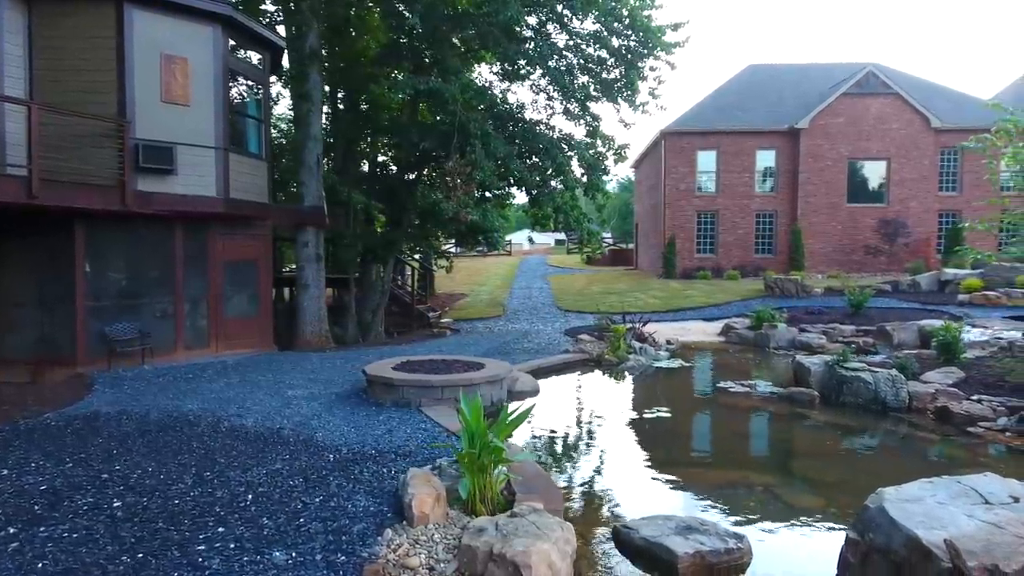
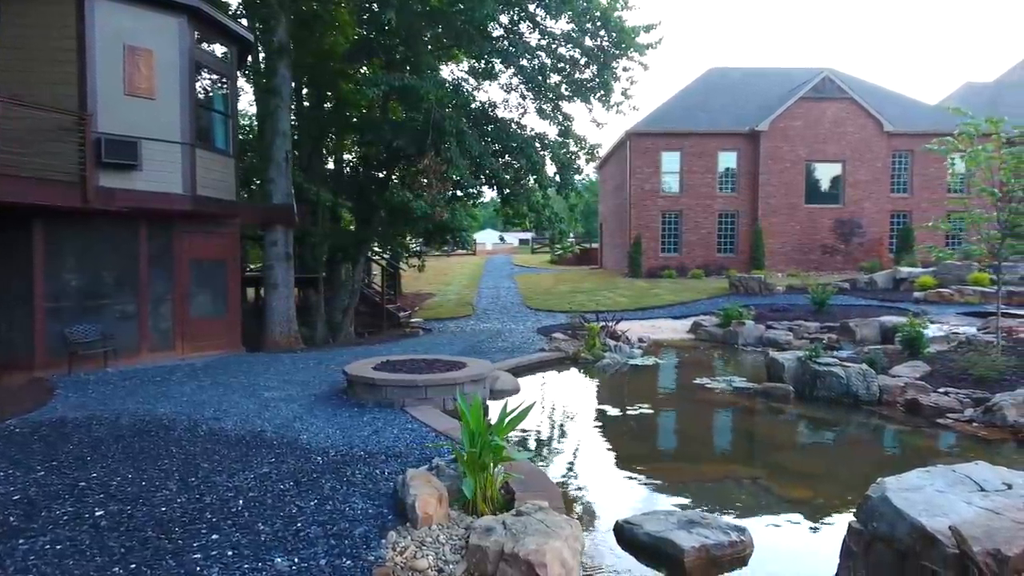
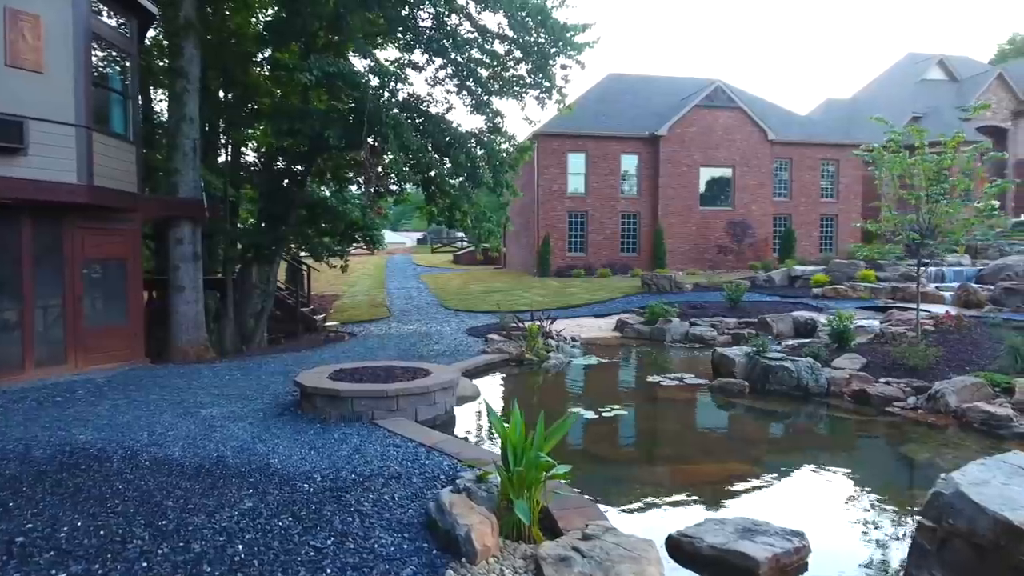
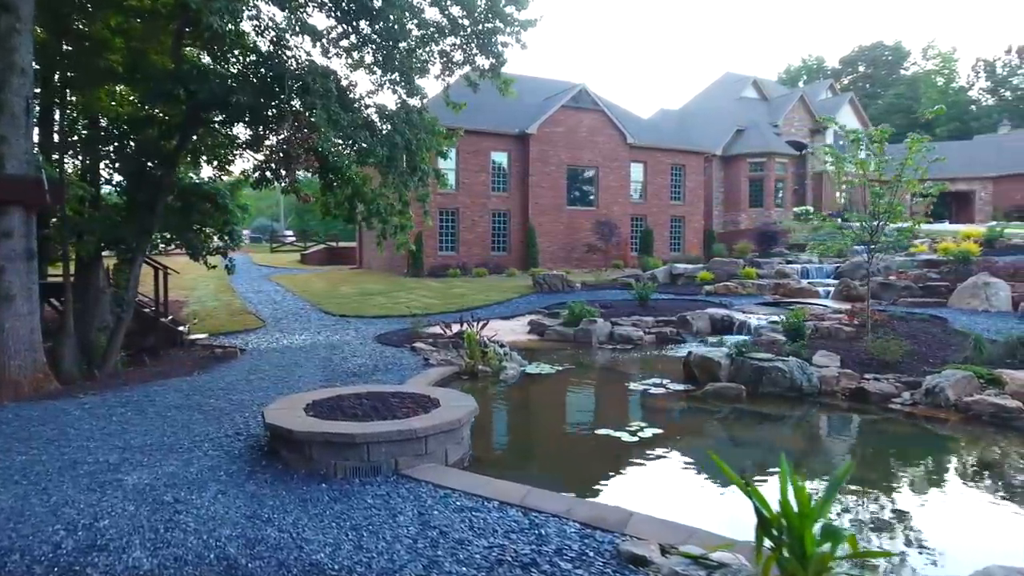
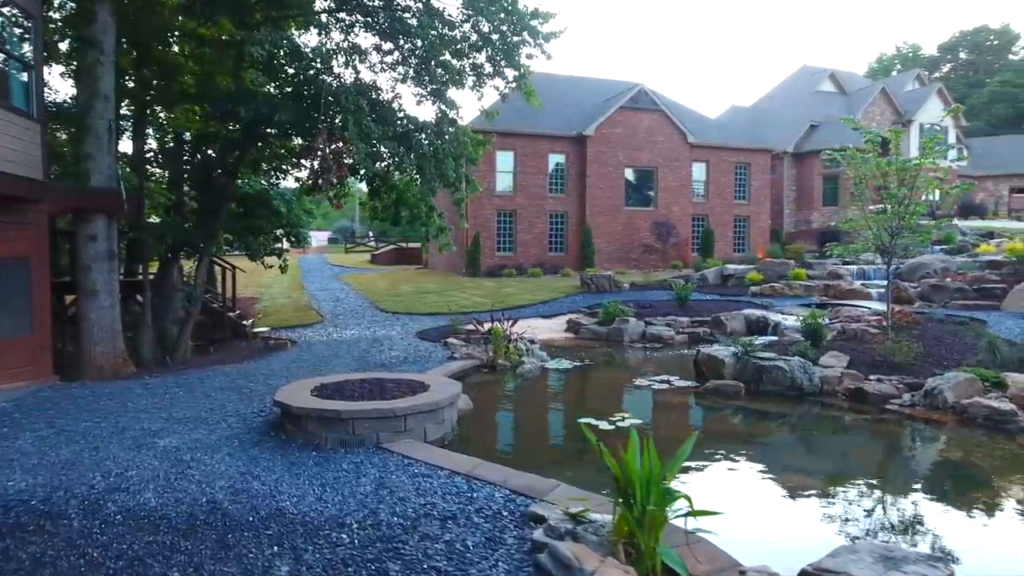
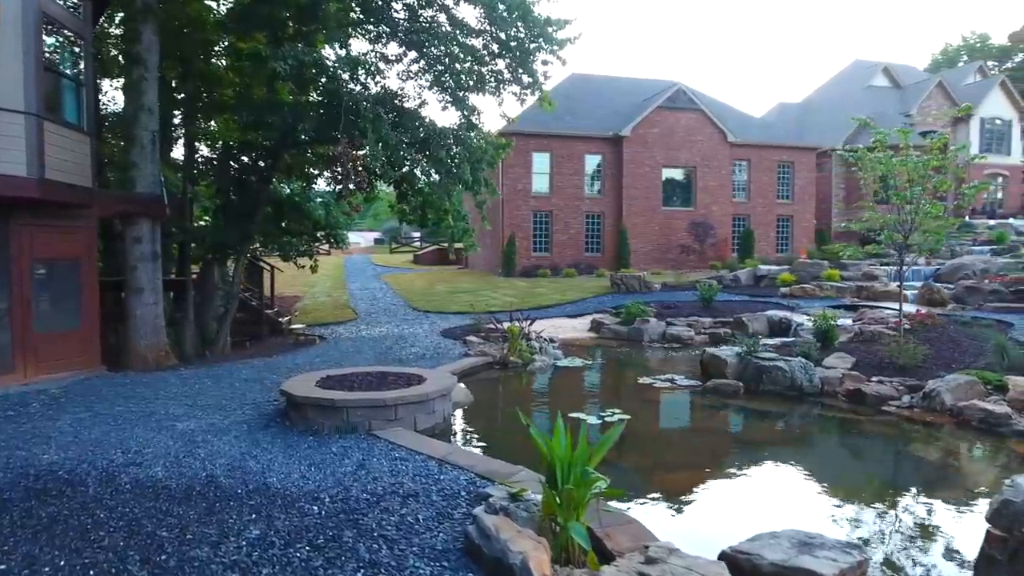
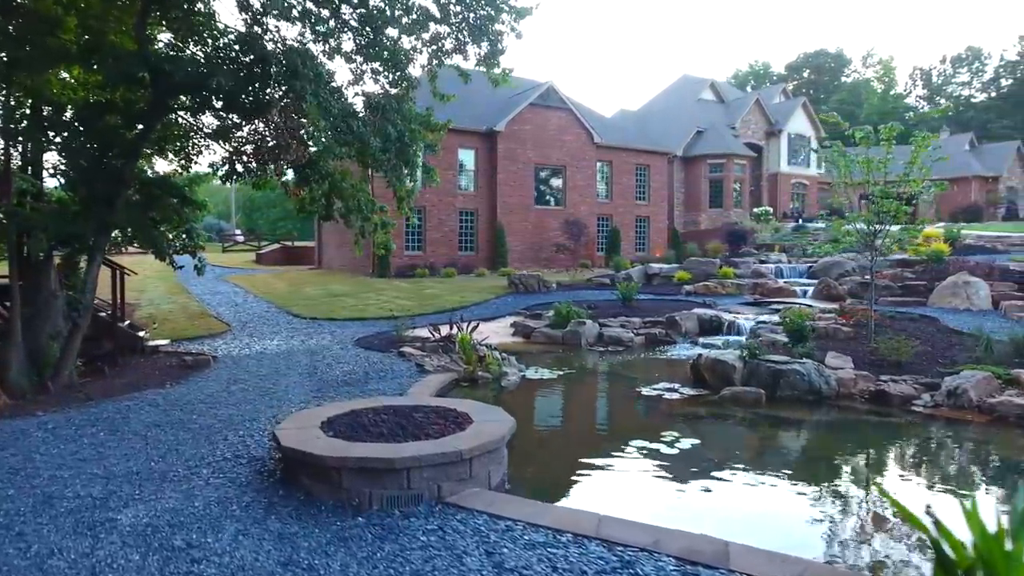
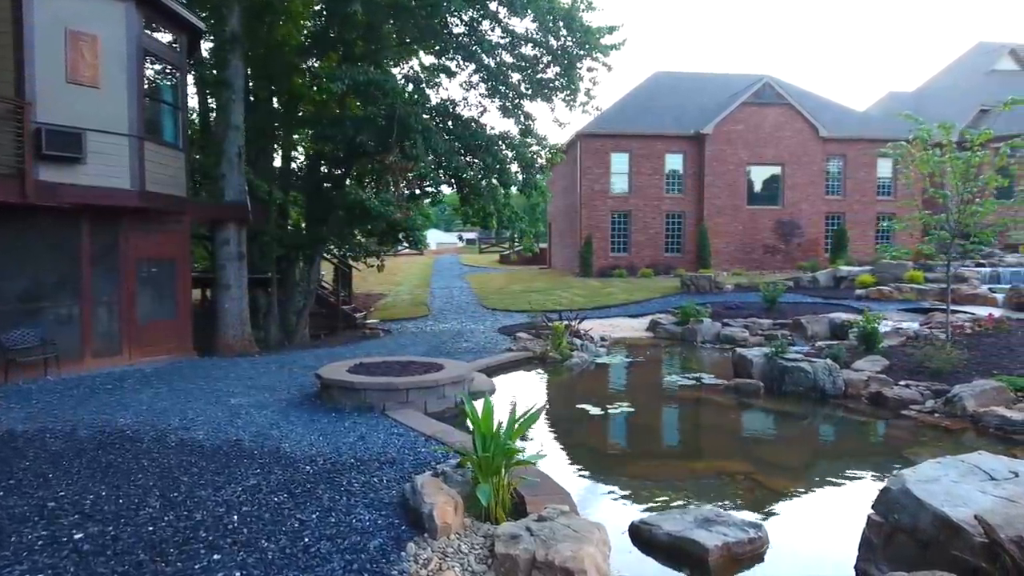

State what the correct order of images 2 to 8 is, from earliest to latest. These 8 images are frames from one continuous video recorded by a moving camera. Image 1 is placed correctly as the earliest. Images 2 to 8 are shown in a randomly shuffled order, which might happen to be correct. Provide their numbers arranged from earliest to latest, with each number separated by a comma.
2, 8, 3, 6, 5, 4, 7
